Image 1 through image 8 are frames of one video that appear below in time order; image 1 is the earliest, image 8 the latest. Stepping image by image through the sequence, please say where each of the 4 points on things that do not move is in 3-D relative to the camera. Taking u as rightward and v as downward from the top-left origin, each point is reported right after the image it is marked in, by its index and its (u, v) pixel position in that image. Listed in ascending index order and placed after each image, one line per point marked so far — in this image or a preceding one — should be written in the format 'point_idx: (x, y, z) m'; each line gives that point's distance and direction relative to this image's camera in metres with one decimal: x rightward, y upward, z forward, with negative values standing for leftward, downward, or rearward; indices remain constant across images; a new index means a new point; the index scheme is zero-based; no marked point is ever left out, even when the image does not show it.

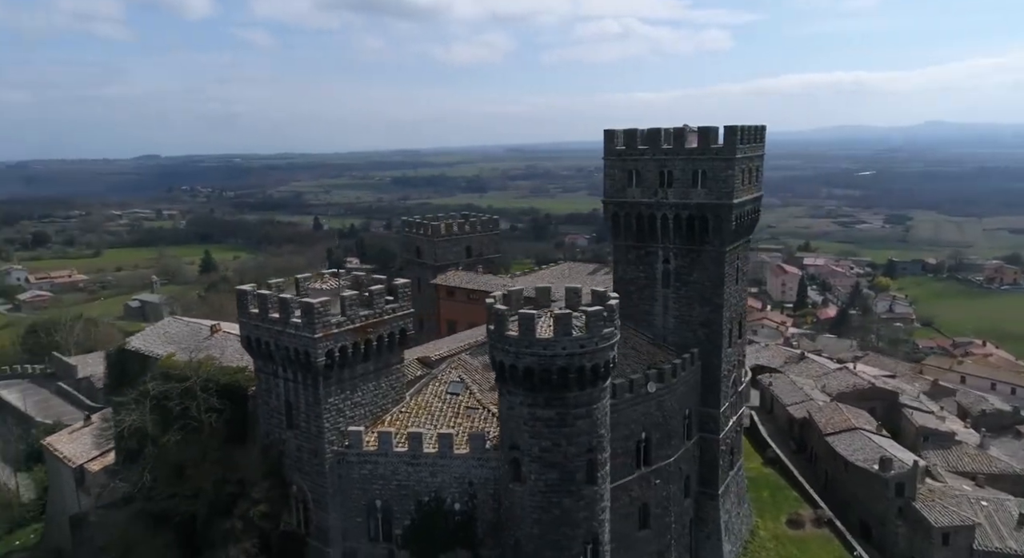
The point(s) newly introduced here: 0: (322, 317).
0: (-4.8, -1.0, +19.2) m
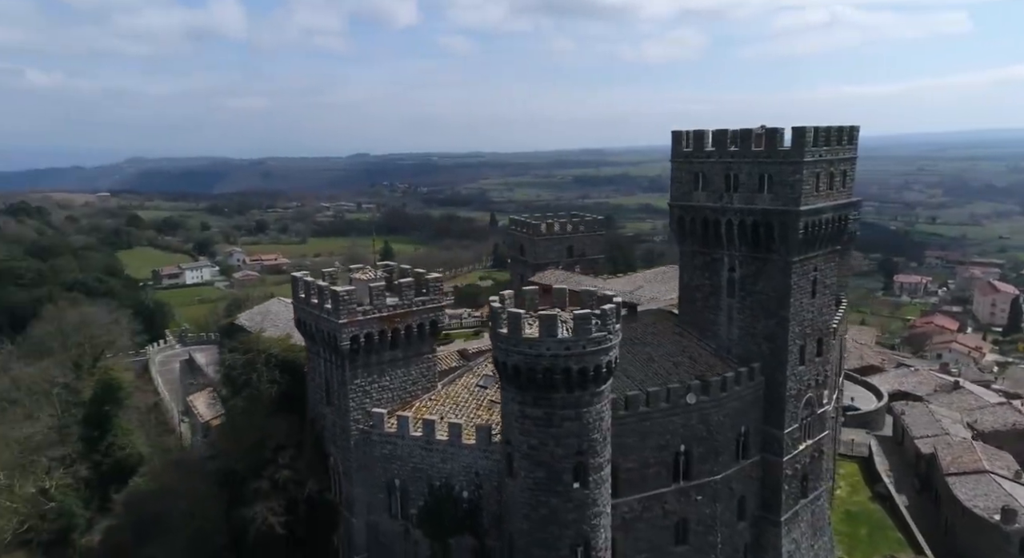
0: (-4.6, -0.8, +21.2) m
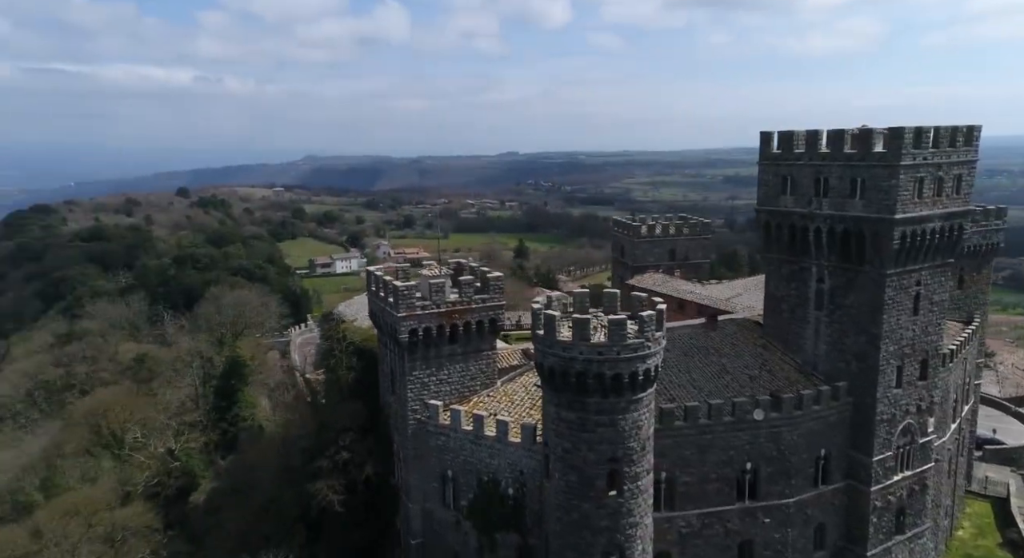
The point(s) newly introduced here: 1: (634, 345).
0: (-3.1, -0.6, +22.2) m
1: (+3.0, -1.7, +18.5) m
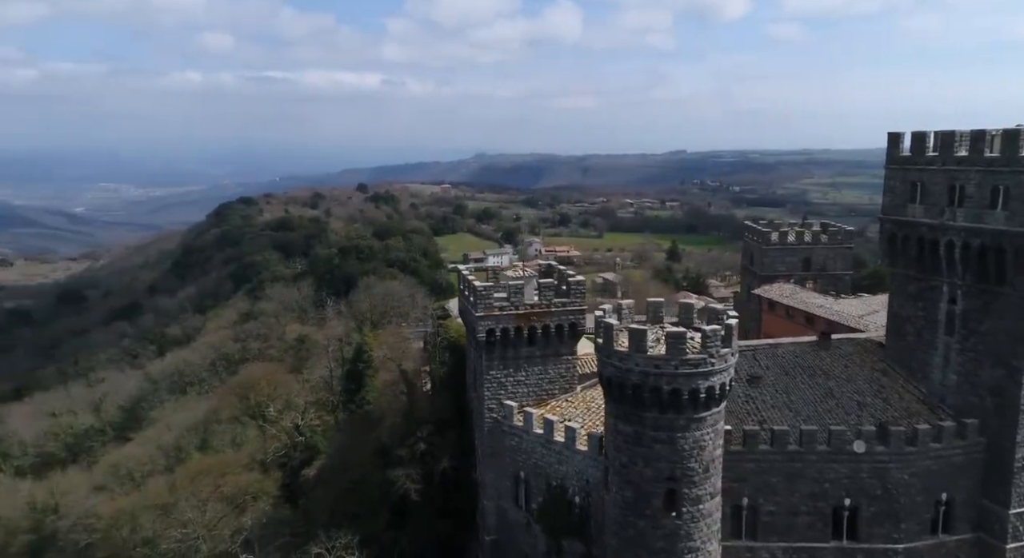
0: (-0.8, -0.6, +22.3) m
1: (+4.2, -1.9, +17.3) m
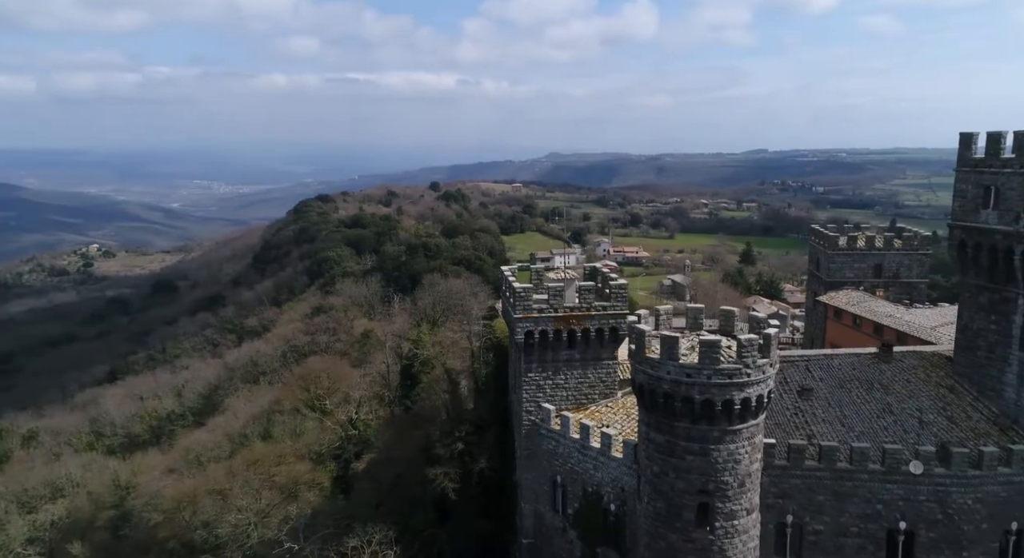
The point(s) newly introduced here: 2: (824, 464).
0: (+0.3, -0.6, +22.0) m
1: (+4.8, -2.0, +16.5) m
2: (+8.1, -4.8, +19.7) m
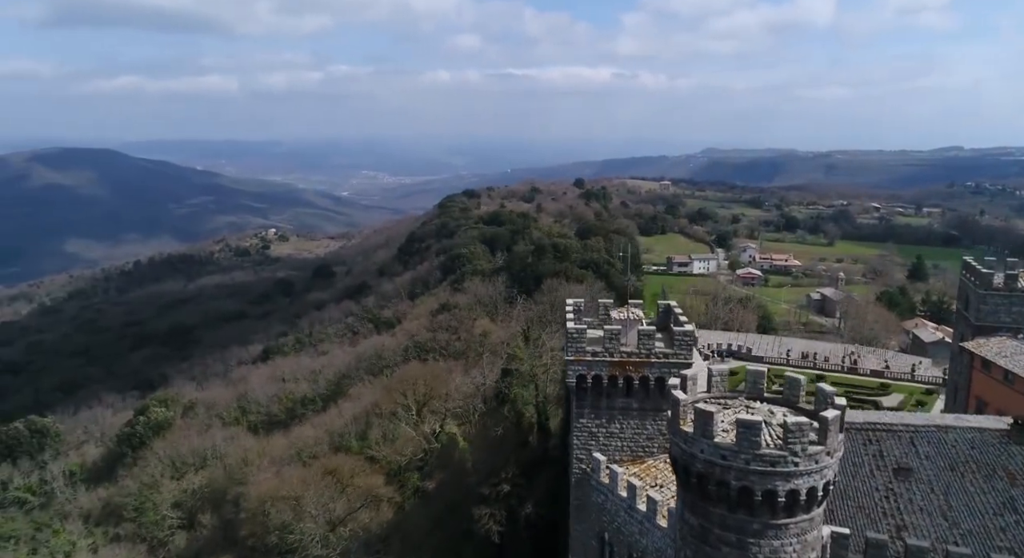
0: (+1.7, -1.7, +20.2) m
1: (+4.8, -3.3, +14.0) m
2: (+8.6, -6.3, +16.4) m
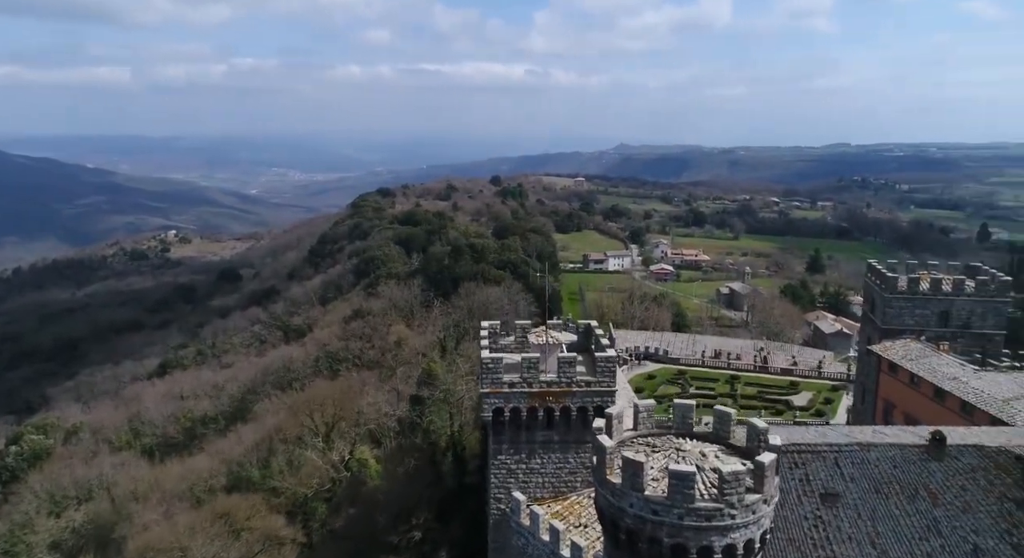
0: (-0.5, -2.3, +18.6) m
1: (+3.3, -3.9, +12.7) m
2: (+6.9, -6.8, +15.6) m
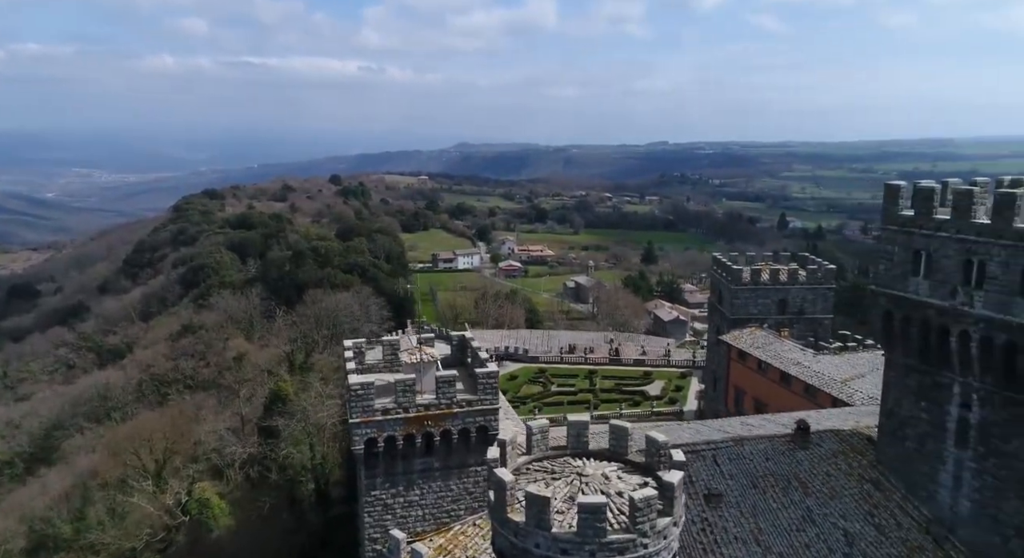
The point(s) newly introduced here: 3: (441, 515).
0: (-3.3, -2.6, +16.5) m
1: (+1.7, -4.1, +11.6) m
2: (+4.7, -6.8, +15.1) m
3: (-1.6, -5.5, +17.6) m
